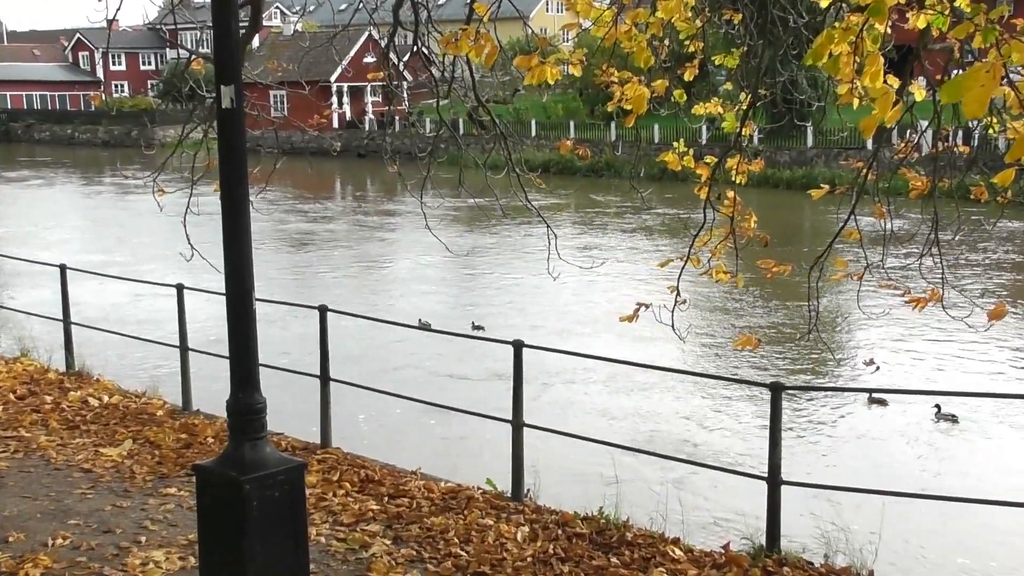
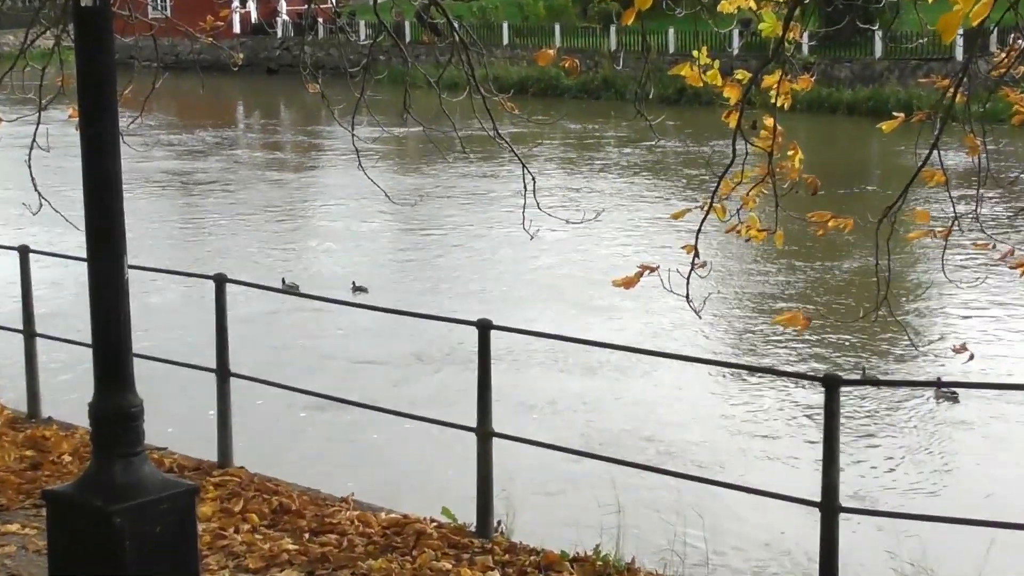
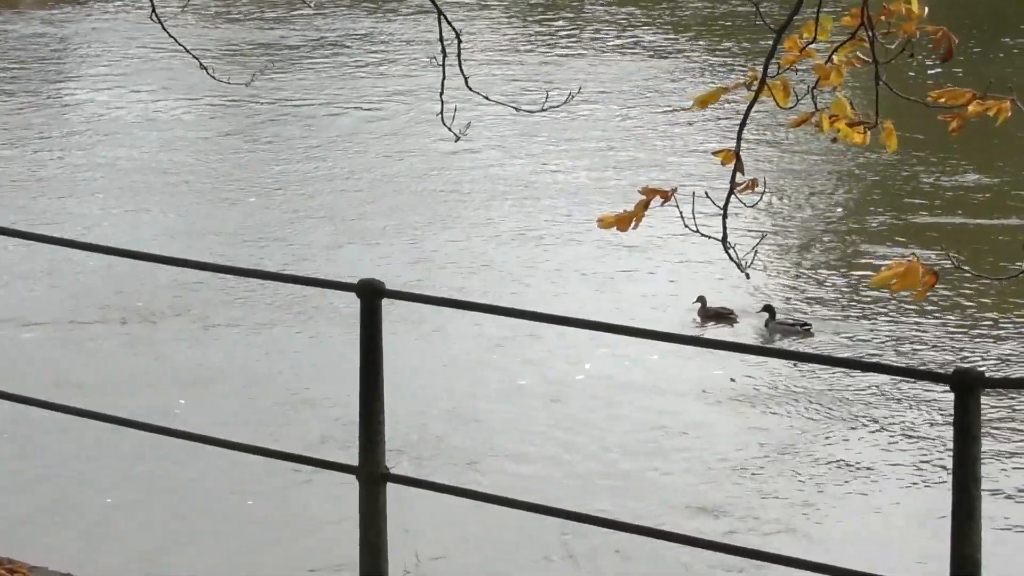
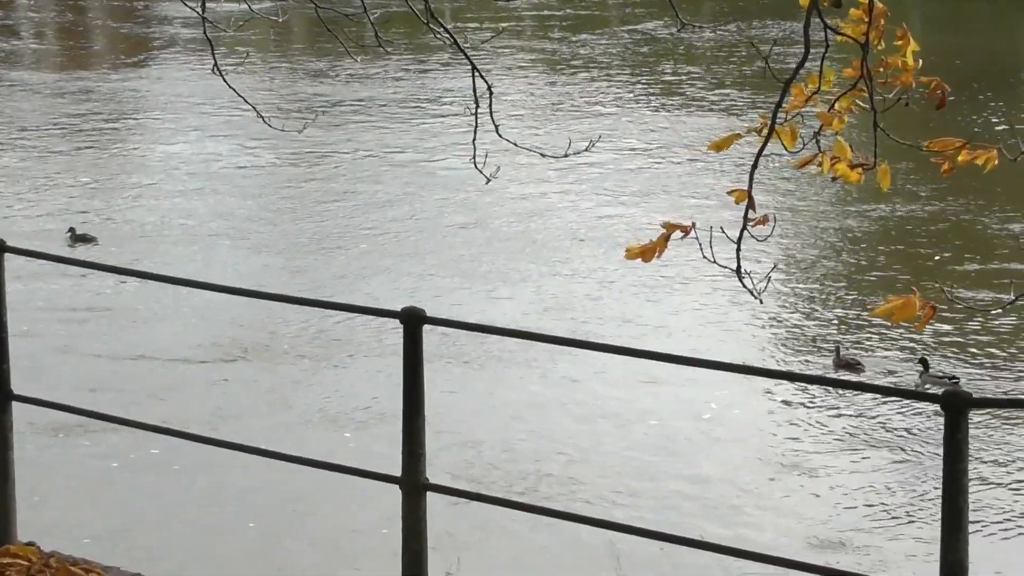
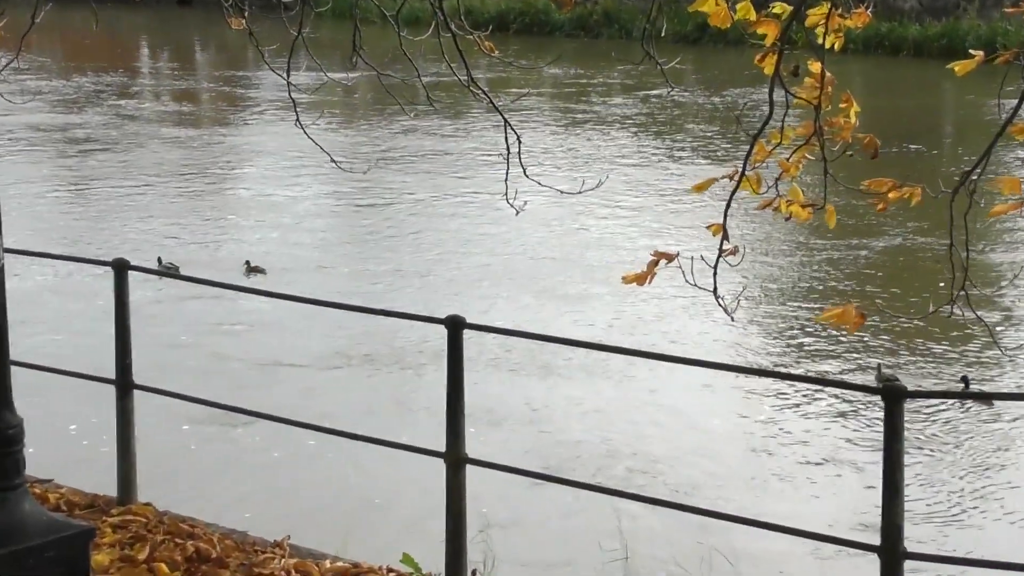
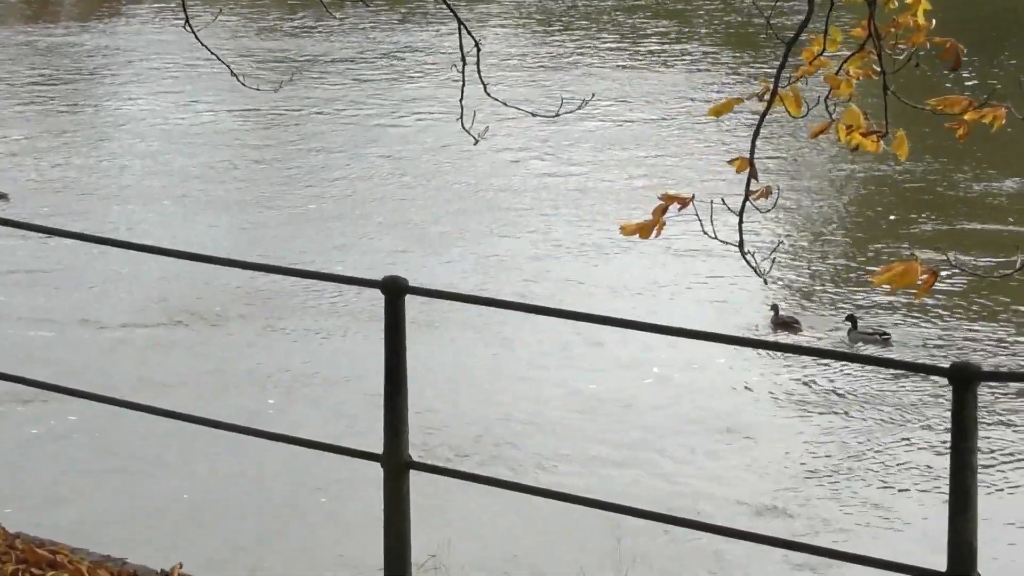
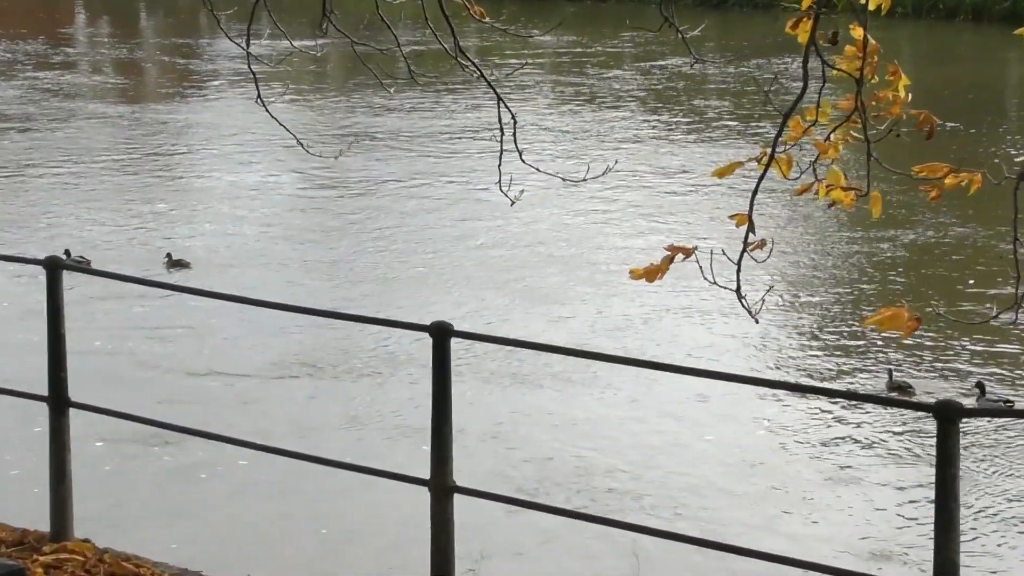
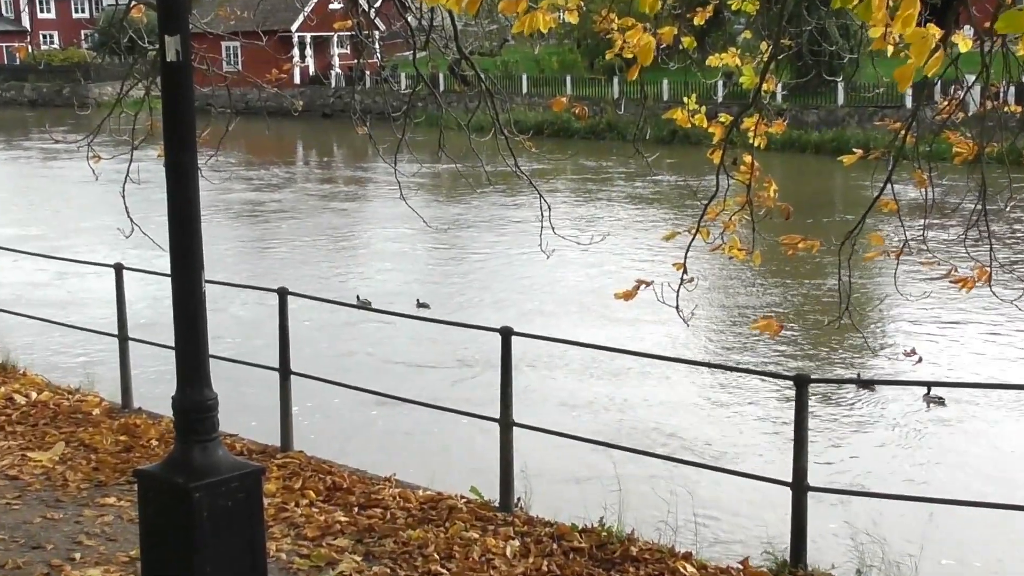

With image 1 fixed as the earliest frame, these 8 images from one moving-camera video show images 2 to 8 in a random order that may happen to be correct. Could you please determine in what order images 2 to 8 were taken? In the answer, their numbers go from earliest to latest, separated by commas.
8, 2, 5, 7, 4, 6, 3
